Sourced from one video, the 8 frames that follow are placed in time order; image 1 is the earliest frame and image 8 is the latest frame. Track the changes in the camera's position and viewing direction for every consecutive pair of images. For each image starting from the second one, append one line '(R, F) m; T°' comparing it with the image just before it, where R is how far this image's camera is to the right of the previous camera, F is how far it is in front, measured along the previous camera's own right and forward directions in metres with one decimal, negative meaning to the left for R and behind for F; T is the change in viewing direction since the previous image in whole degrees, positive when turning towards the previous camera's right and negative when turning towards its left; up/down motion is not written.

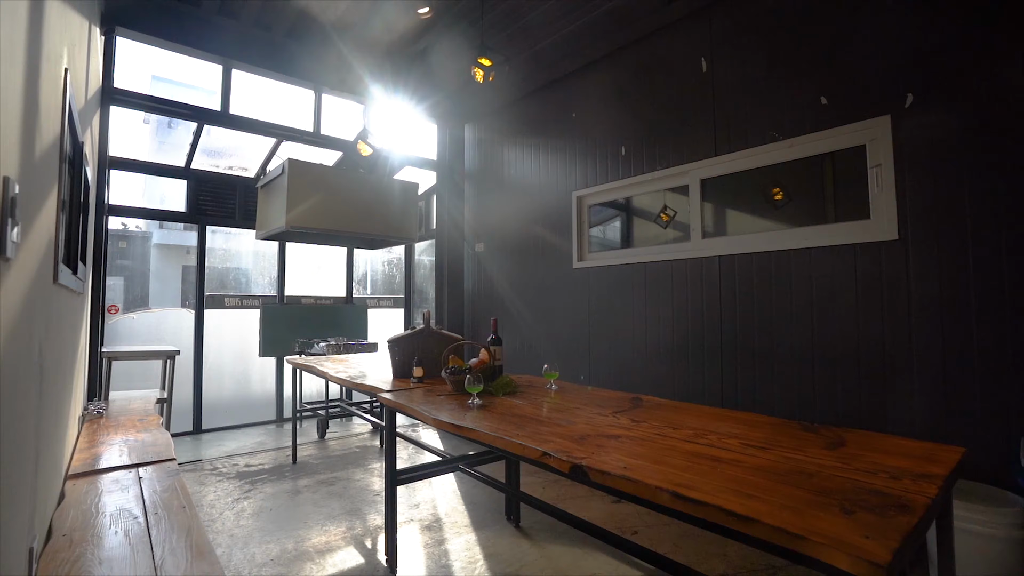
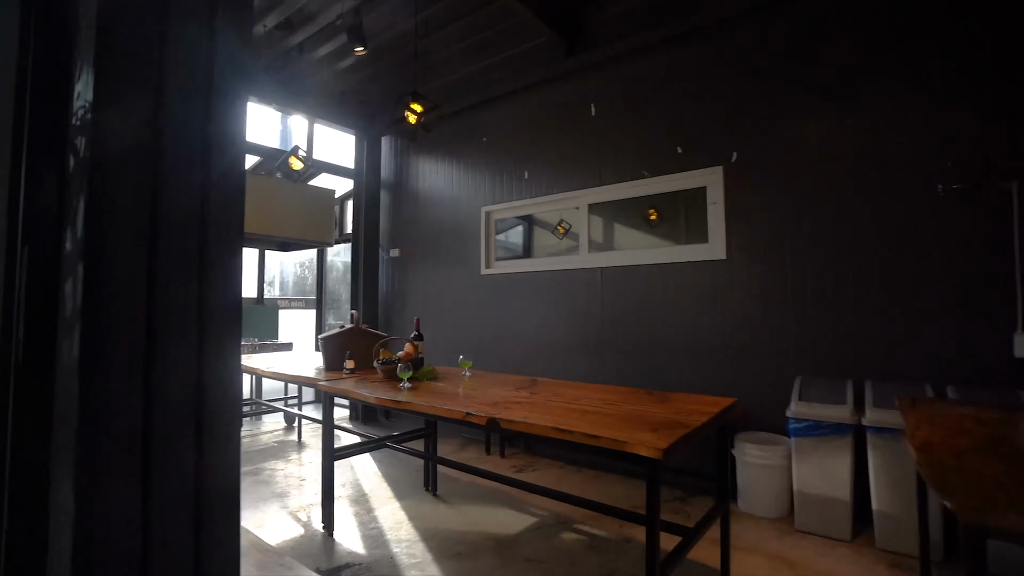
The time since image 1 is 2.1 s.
(-0.1, -0.5) m; +11°
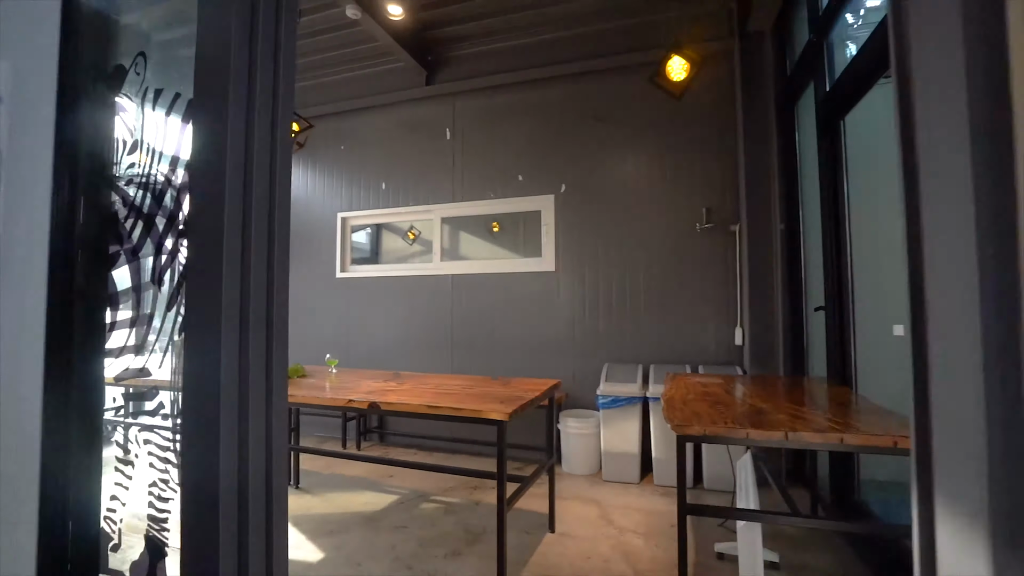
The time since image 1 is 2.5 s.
(-0.2, -0.4) m; +18°
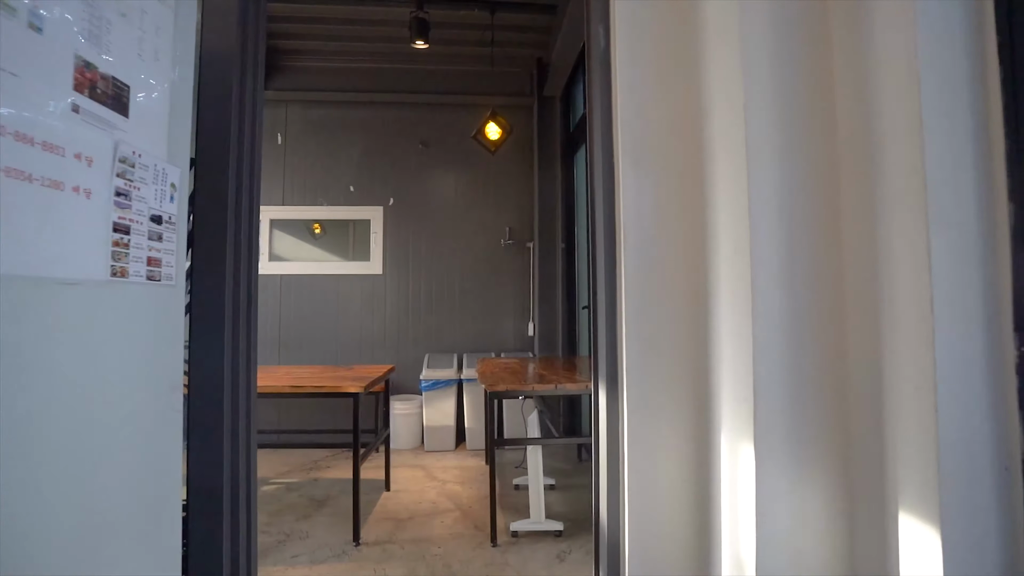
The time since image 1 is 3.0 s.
(-0.3, -0.6) m; +22°
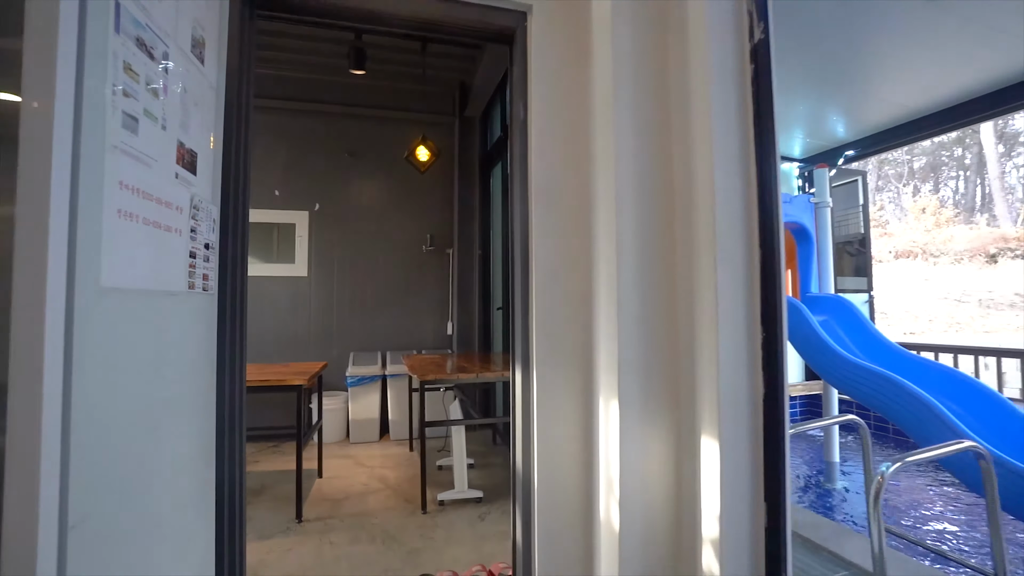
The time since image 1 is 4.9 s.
(-0.1, -0.4) m; +10°
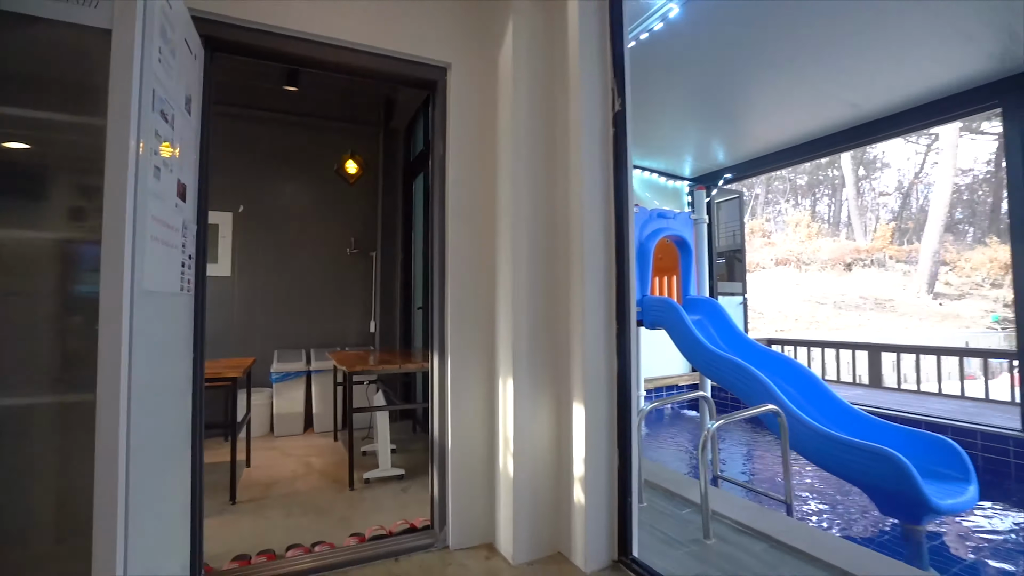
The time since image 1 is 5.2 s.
(0.0, -0.4) m; +9°
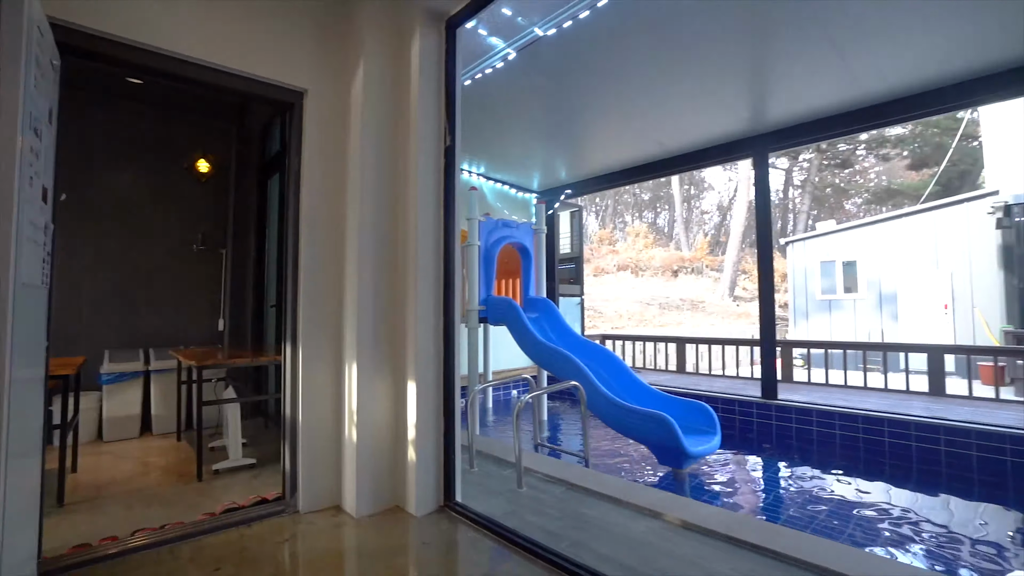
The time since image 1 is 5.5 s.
(+0.1, -0.5) m; +15°
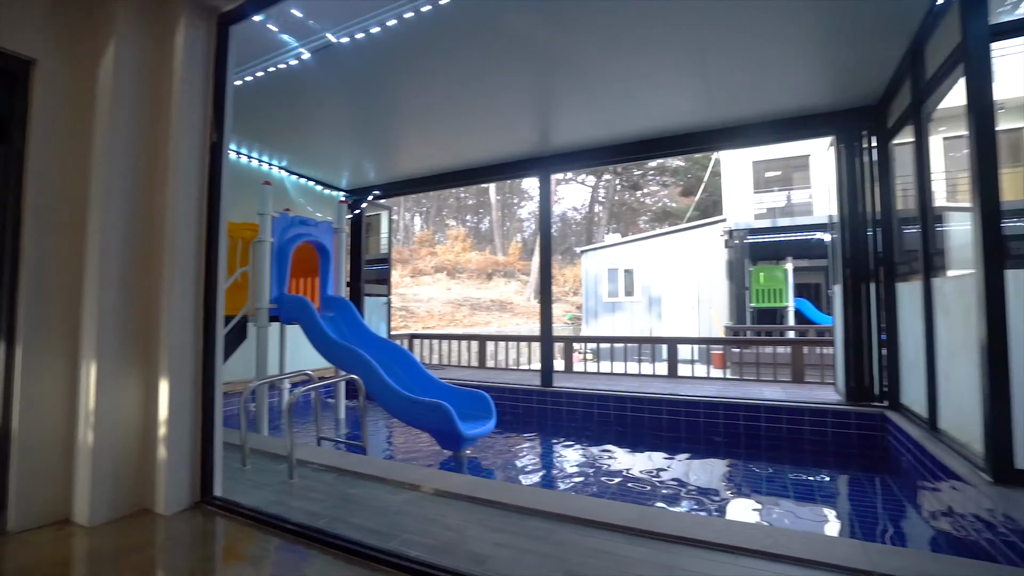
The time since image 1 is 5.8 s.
(+0.2, -0.3) m; +20°
